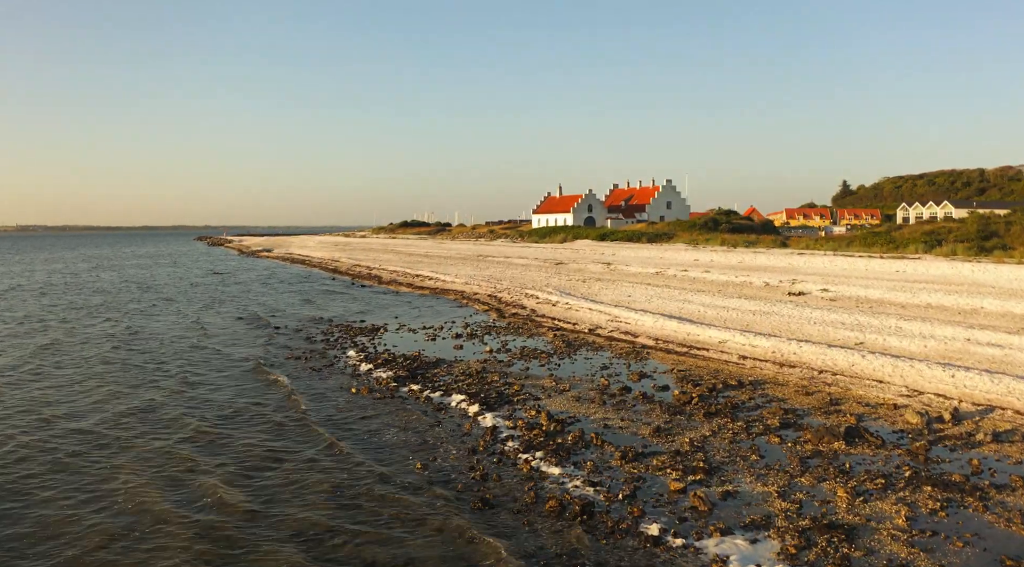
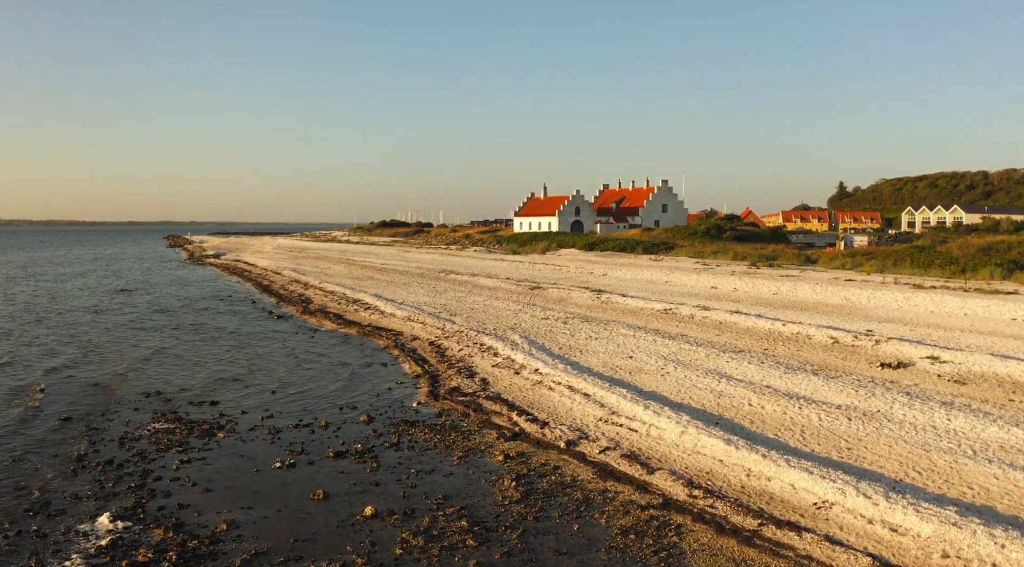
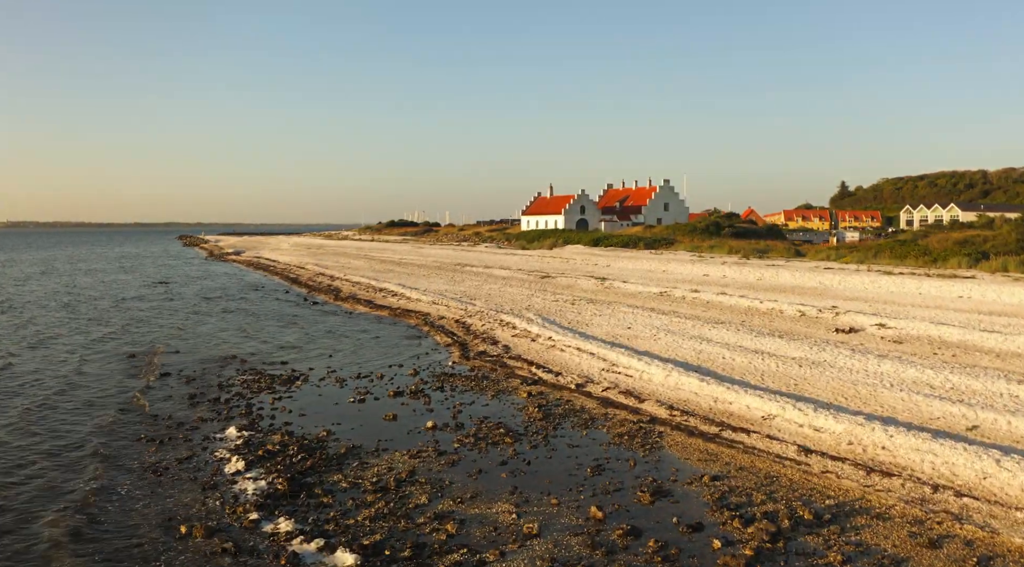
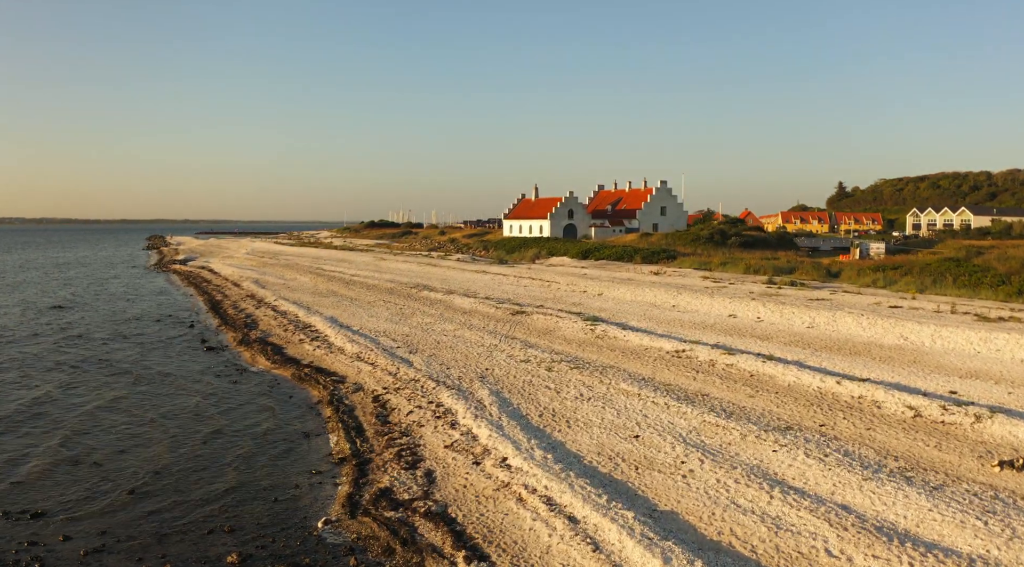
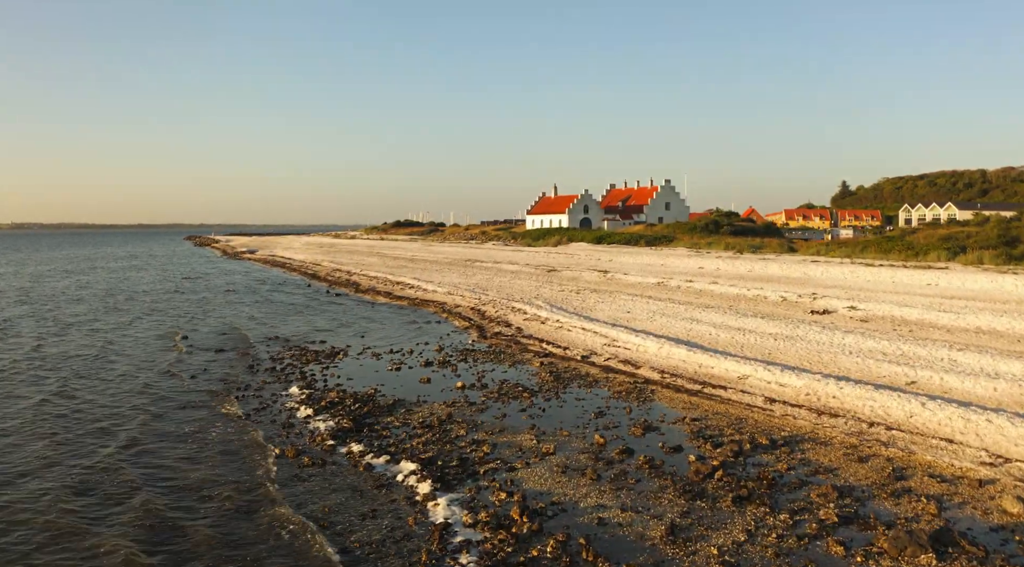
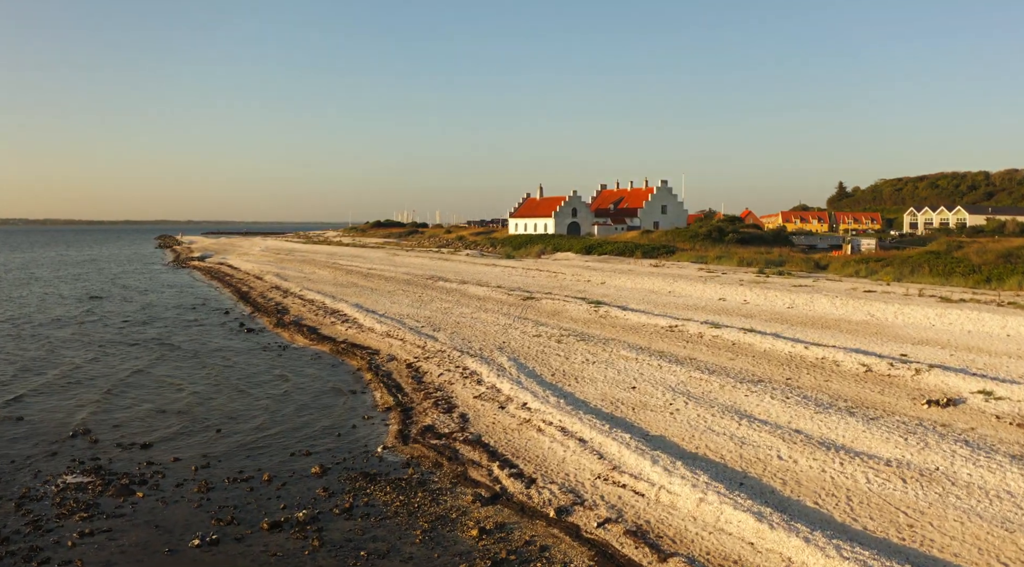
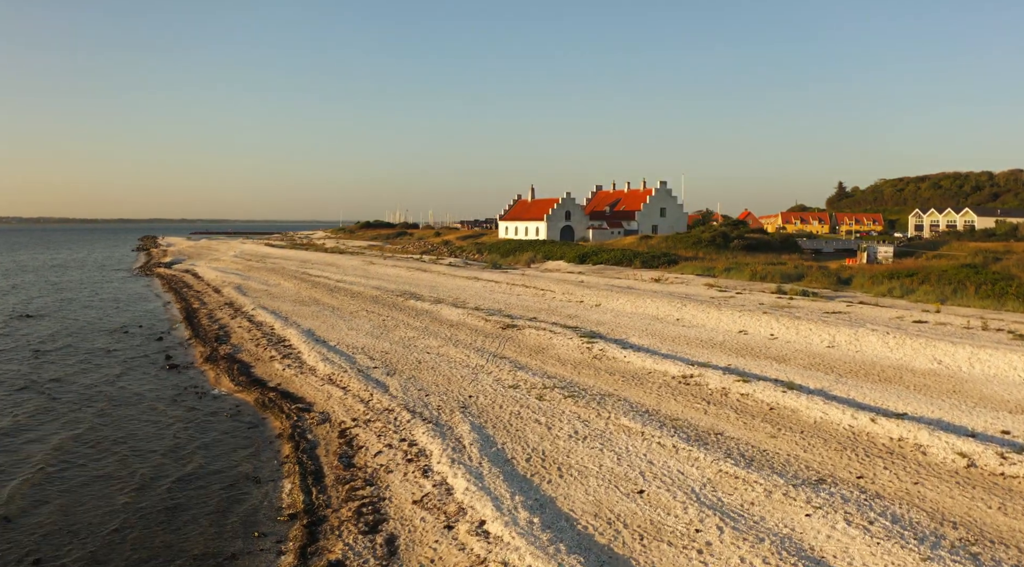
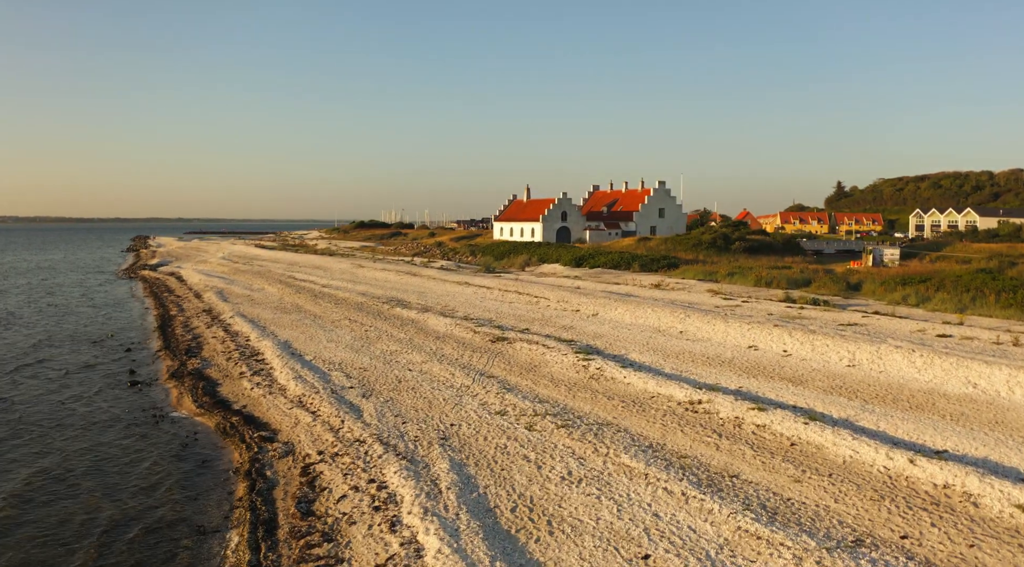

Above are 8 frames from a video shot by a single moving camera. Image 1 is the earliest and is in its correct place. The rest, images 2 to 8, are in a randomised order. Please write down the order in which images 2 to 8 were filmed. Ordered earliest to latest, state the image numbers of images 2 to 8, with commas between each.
5, 3, 2, 6, 4, 7, 8
